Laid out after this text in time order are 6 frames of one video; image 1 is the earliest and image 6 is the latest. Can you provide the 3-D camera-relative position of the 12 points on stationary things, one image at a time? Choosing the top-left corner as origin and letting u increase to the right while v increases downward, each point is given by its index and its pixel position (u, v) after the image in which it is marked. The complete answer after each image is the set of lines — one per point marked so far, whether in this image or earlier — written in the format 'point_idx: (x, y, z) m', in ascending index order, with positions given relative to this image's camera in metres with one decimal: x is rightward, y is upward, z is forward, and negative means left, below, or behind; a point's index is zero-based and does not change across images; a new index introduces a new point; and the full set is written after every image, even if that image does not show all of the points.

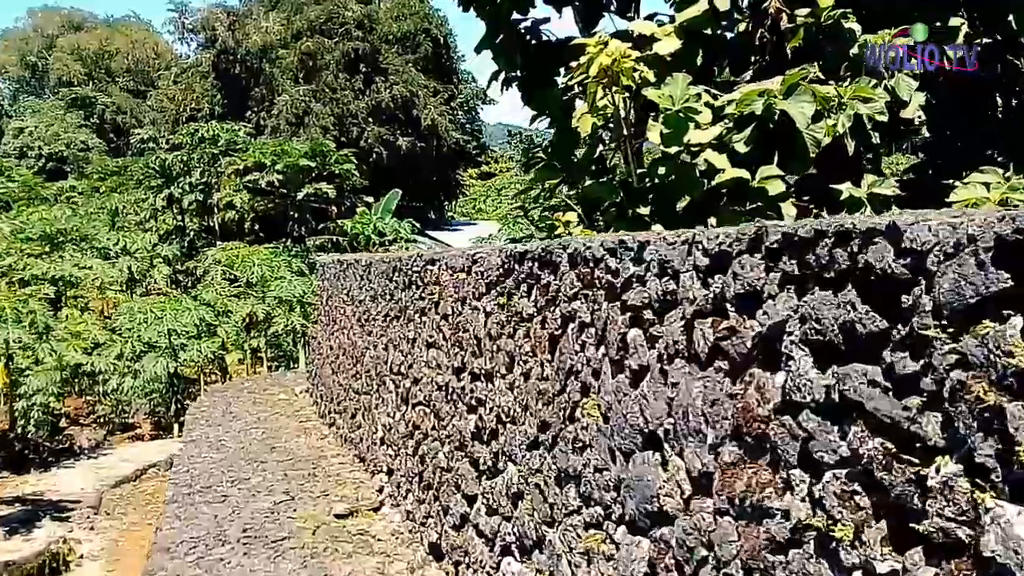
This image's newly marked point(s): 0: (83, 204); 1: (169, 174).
0: (-8.3, +1.6, +18.1) m
1: (-5.2, +1.6, +14.4) m
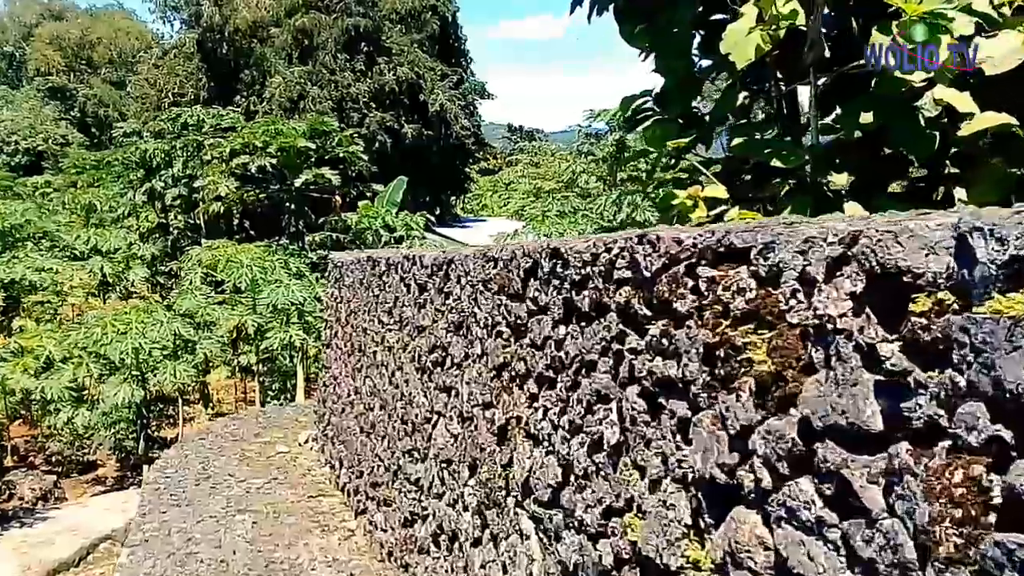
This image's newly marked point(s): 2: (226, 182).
0: (-8.0, +1.5, +16.3) m
1: (-4.8, +1.6, +12.5) m
2: (-3.5, +1.3, +11.2) m
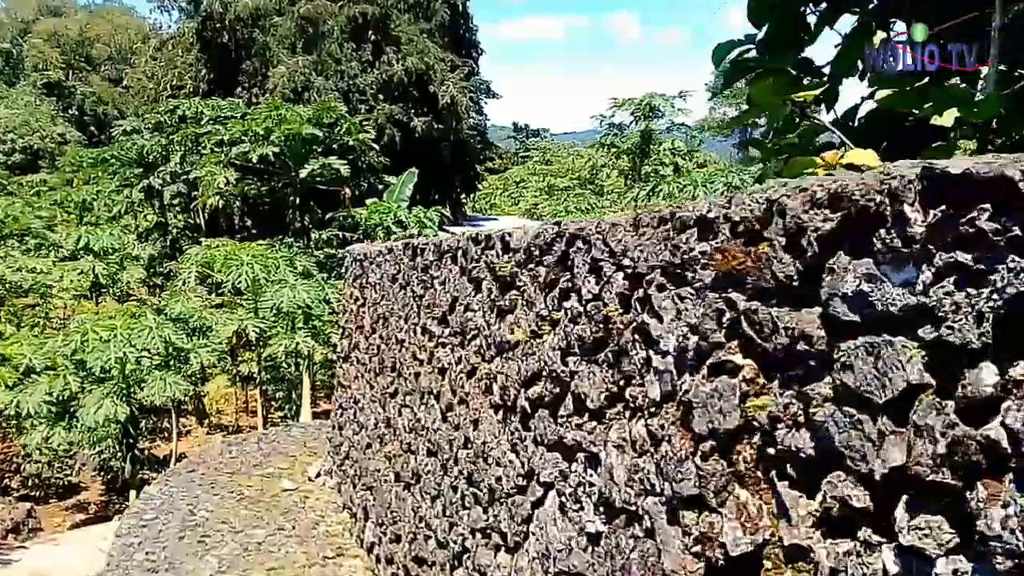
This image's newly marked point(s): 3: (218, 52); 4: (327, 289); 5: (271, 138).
0: (-7.7, +1.5, +15.5) m
1: (-4.6, +1.6, +11.7) m
2: (-3.2, +1.3, +10.4) m
3: (-5.4, +4.3, +17.0) m
4: (-1.6, 0.0, +8.2) m
5: (-2.6, +1.7, +10.2) m
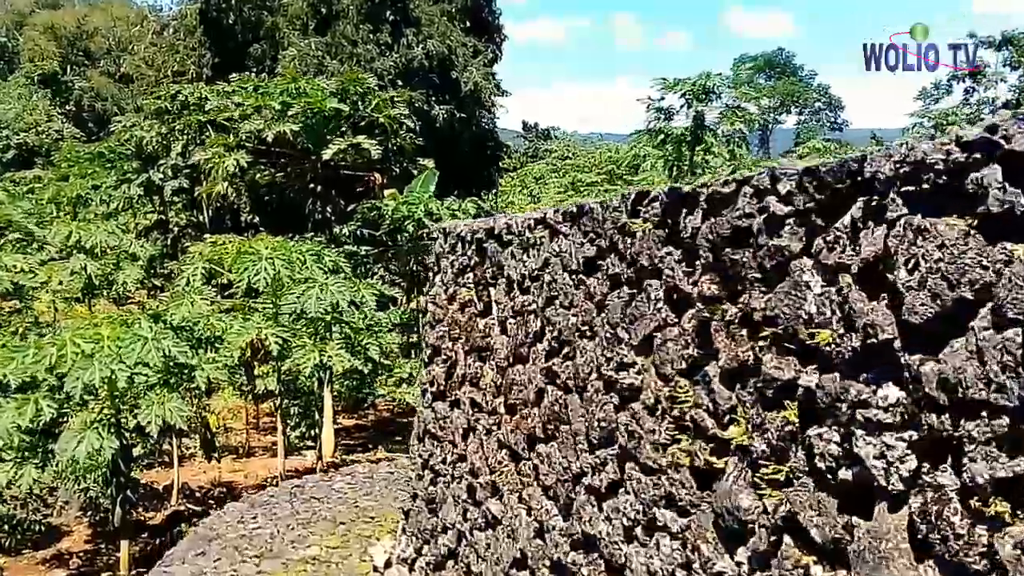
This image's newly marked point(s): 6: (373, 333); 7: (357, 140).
0: (-7.3, +1.4, +14.2) m
1: (-4.1, +1.5, +10.4) m
2: (-2.7, +1.3, +9.1) m
3: (-4.9, +4.3, +15.8) m
4: (-1.1, 0.0, +6.9) m
5: (-2.2, +1.6, +9.0) m
6: (-1.1, -0.3, +7.1) m
7: (-1.6, +1.4, +9.3) m
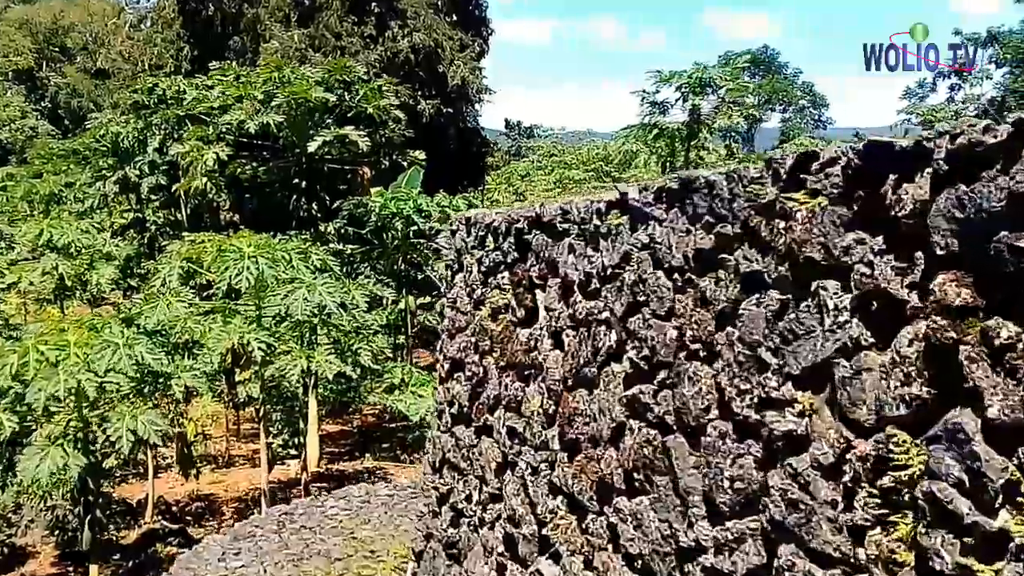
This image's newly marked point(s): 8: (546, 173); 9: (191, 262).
0: (-7.4, +1.4, +13.7) m
1: (-4.2, +1.5, +10.0) m
2: (-2.8, +1.3, +8.7) m
3: (-5.1, +4.3, +15.3) m
4: (-1.2, 0.0, +6.5) m
5: (-2.2, +1.6, +8.5) m
6: (-1.1, -0.3, +6.7) m
7: (-1.6, +1.4, +8.8) m
8: (+0.6, +1.9, +15.7) m
9: (-2.2, +0.2, +6.4) m
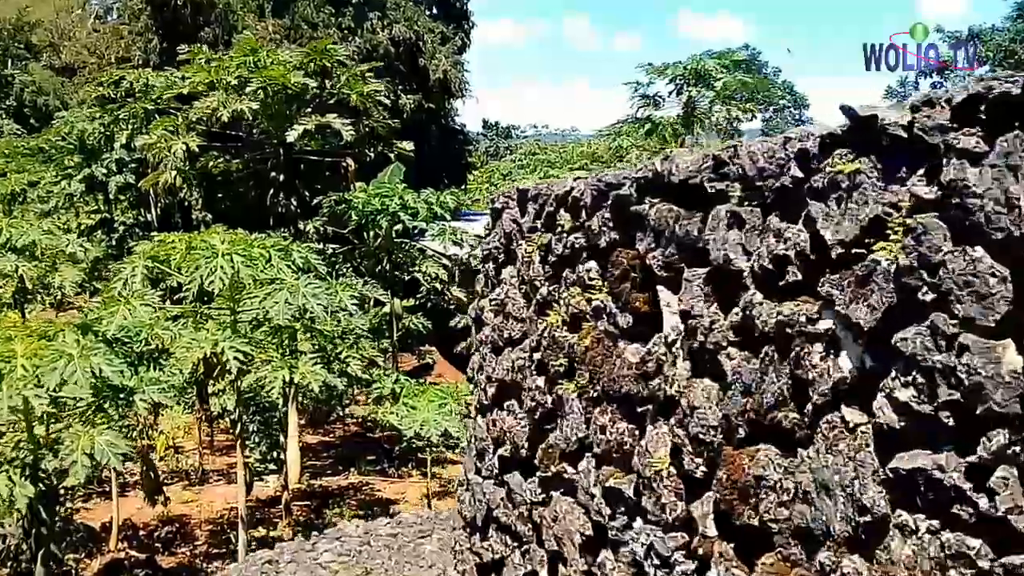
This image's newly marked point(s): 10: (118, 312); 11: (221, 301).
0: (-7.6, +1.4, +13.0) m
1: (-4.3, +1.5, +9.4) m
2: (-2.9, +1.2, +8.1) m
3: (-5.3, +4.2, +14.6) m
4: (-1.2, 0.0, +6.0) m
5: (-2.3, +1.6, +8.0) m
6: (-1.1, -0.4, +6.2) m
7: (-1.7, +1.4, +8.3) m
8: (+0.4, +1.9, +15.2) m
9: (-2.2, +0.2, +5.9) m
10: (-2.2, -0.1, +5.2) m
11: (-1.7, -0.1, +5.6) m
